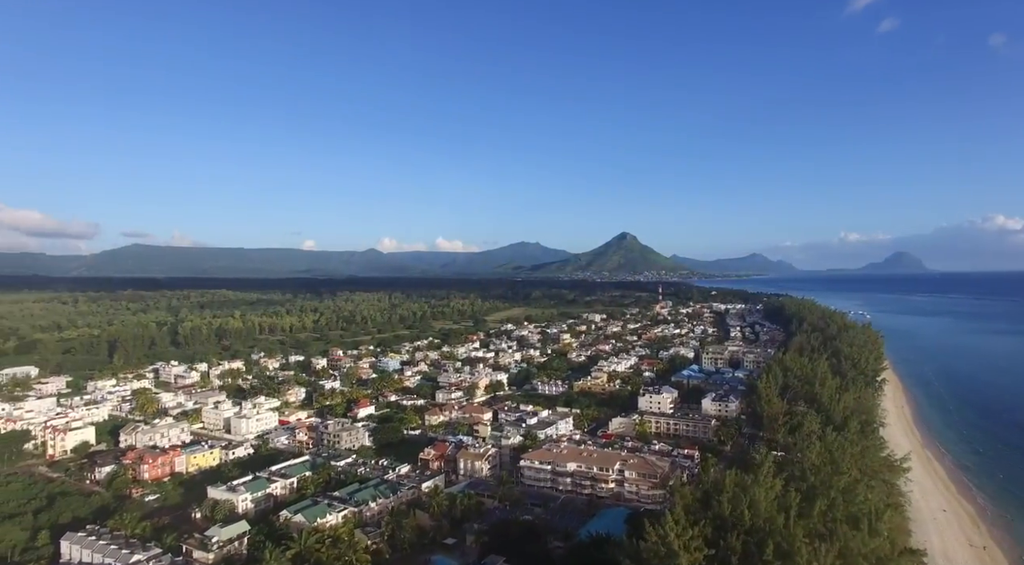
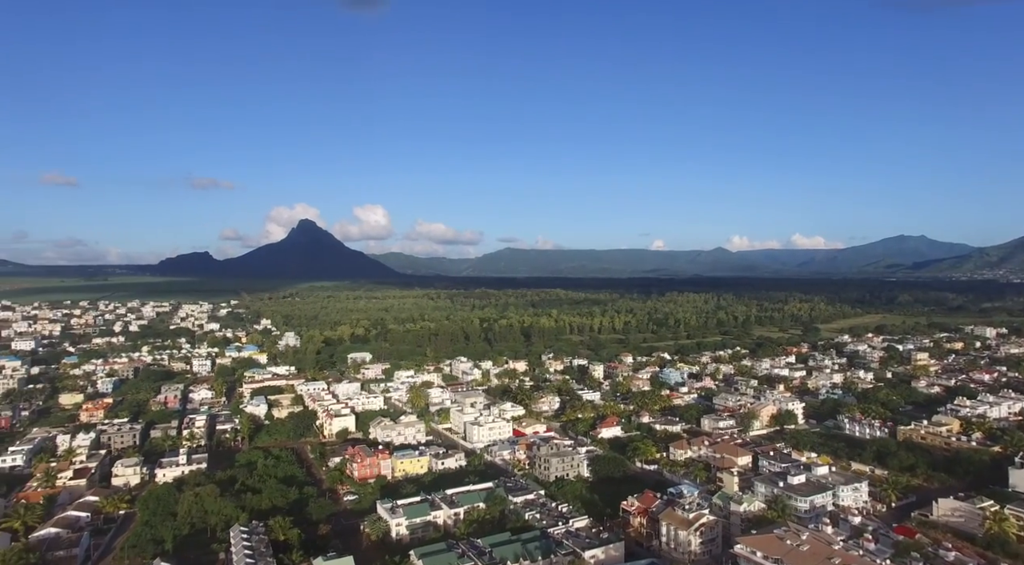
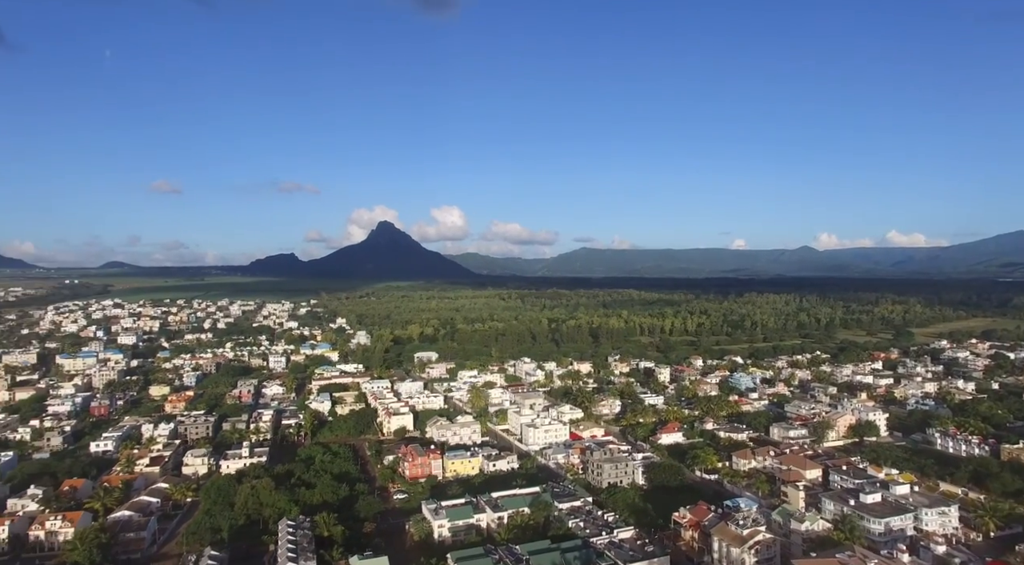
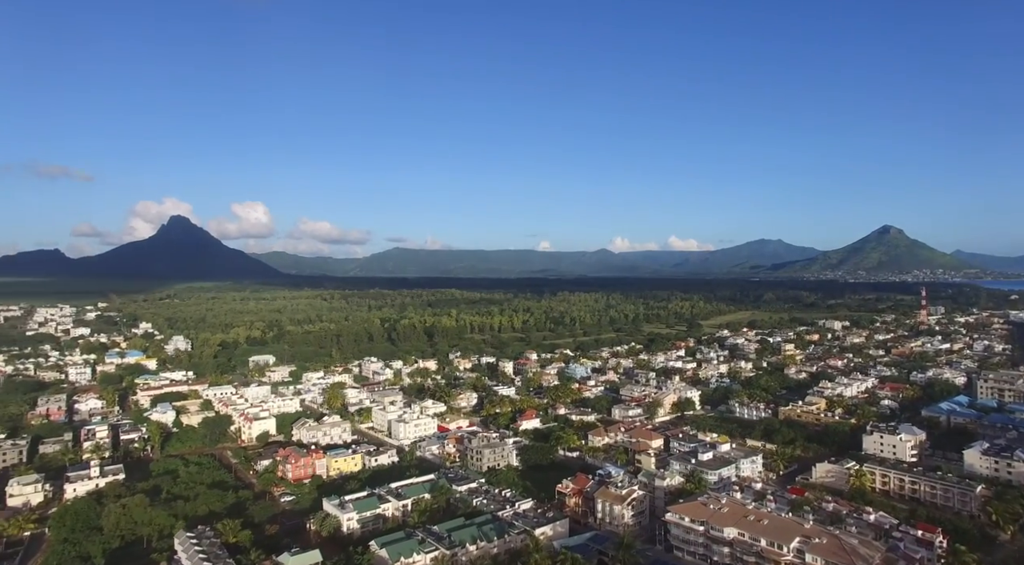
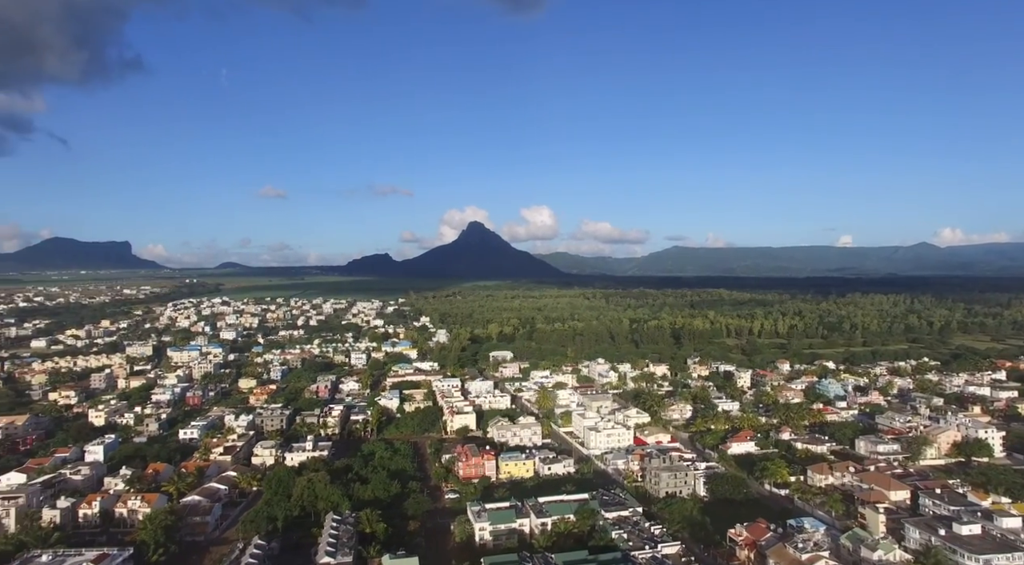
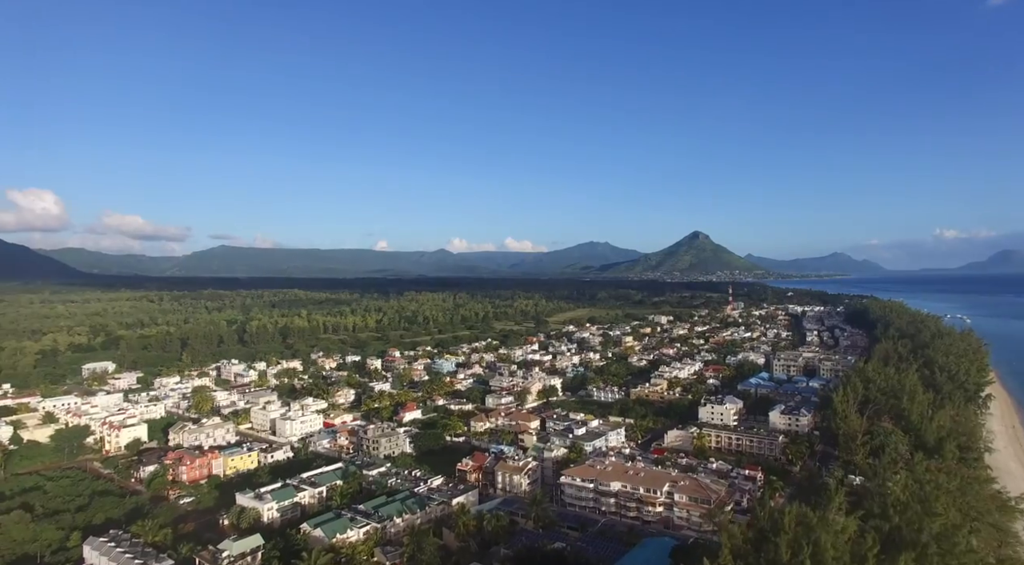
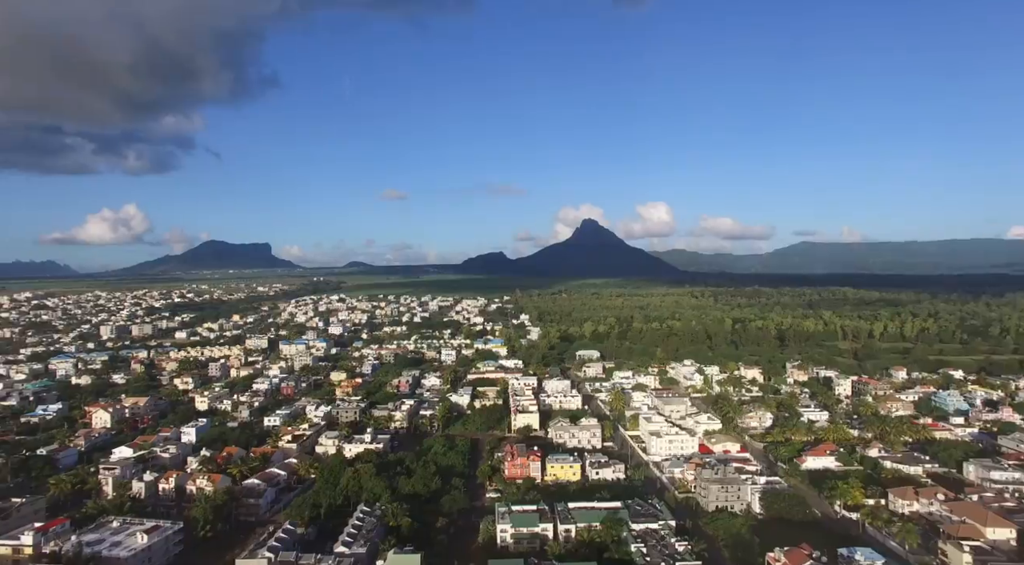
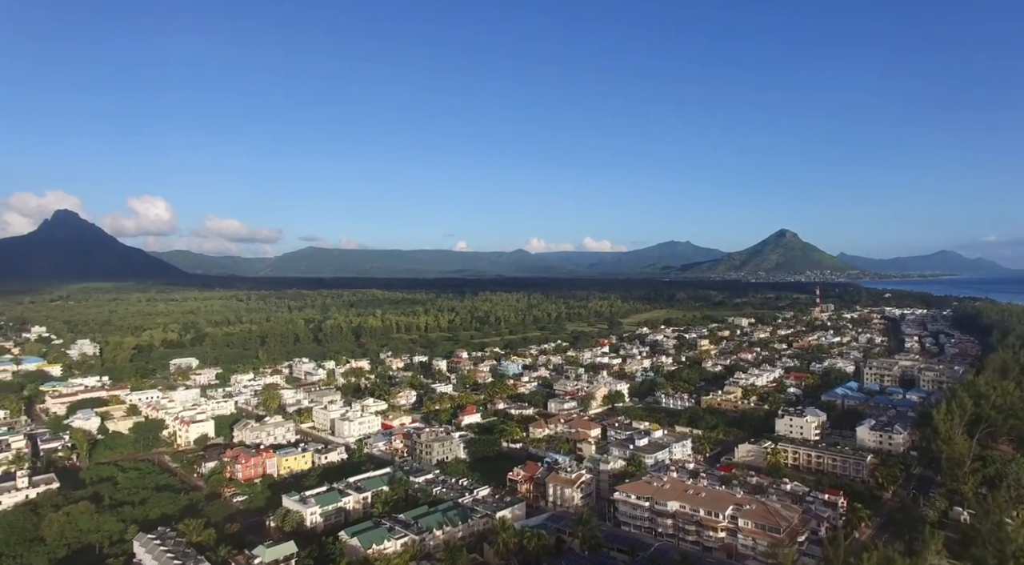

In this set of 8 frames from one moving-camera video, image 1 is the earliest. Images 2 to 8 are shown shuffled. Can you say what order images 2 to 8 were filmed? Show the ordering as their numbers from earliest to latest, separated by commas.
6, 8, 4, 2, 3, 5, 7
